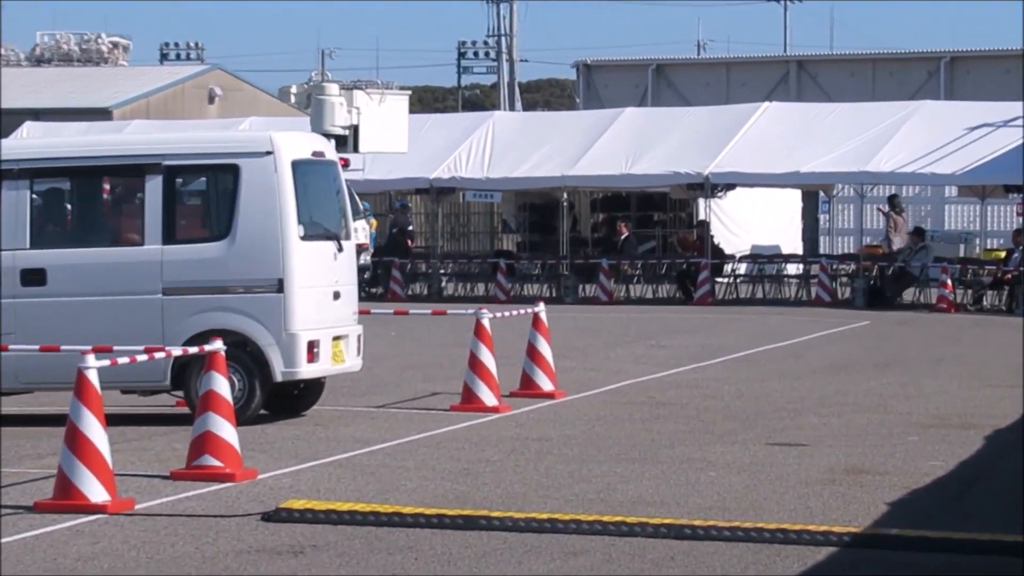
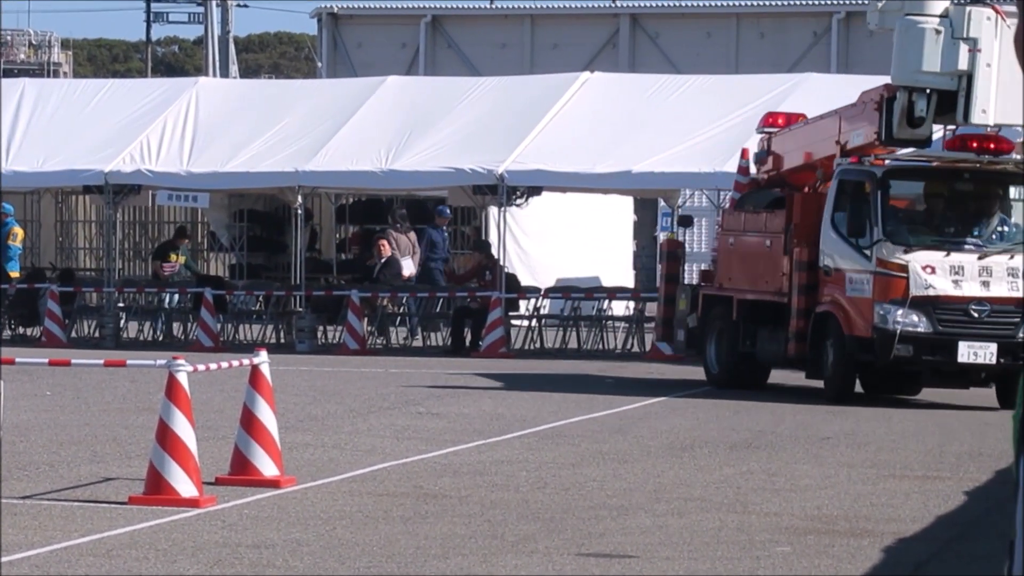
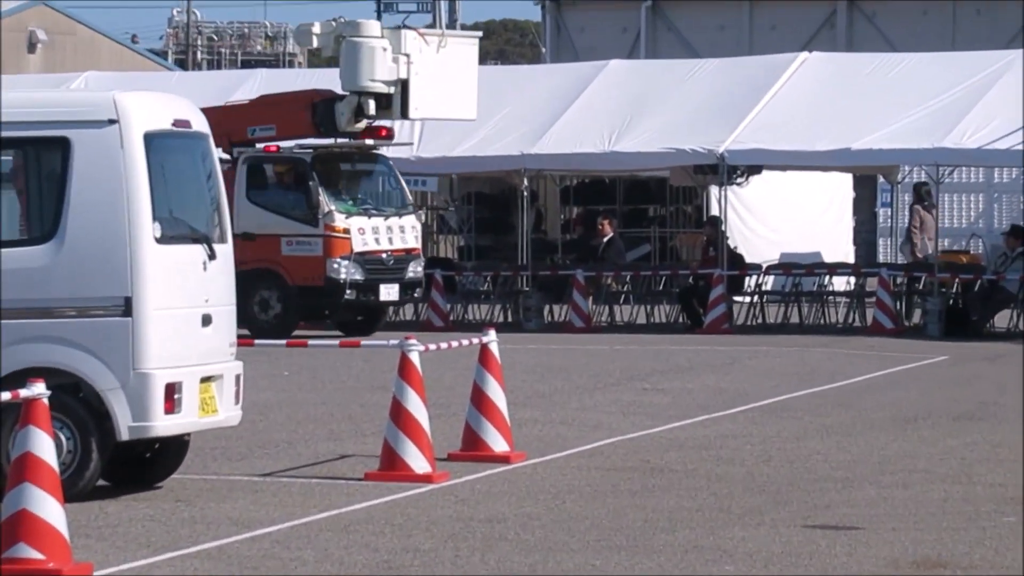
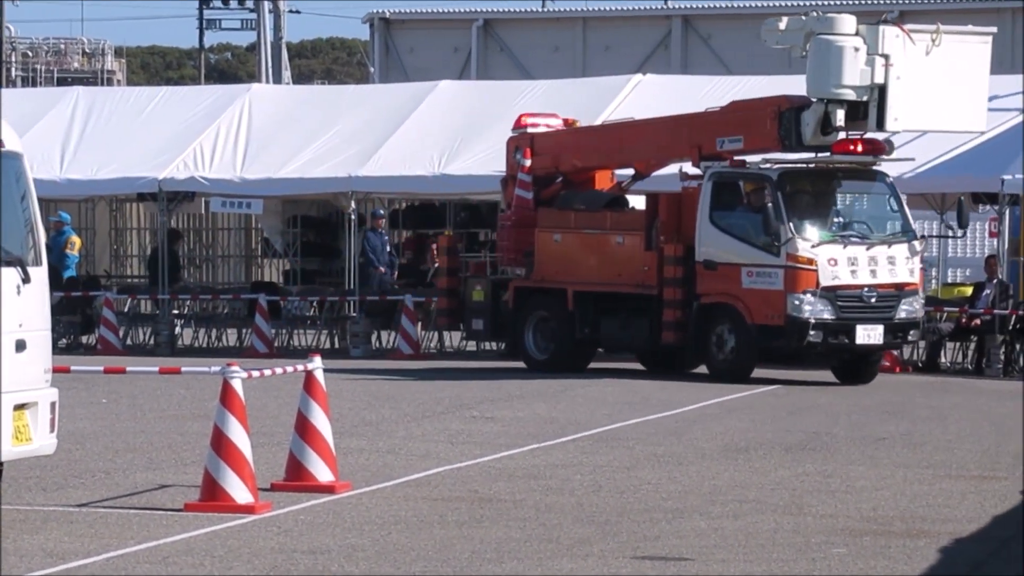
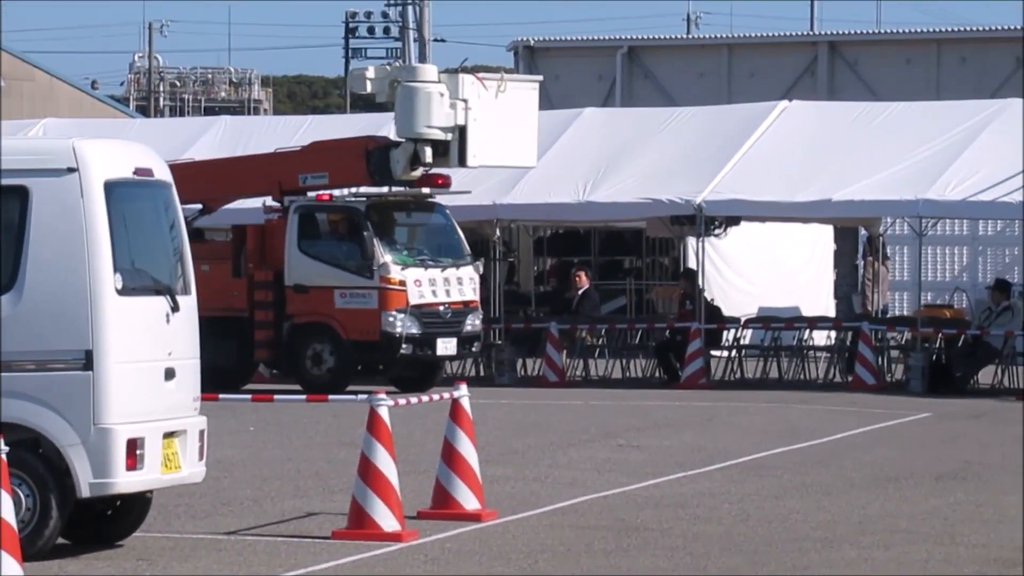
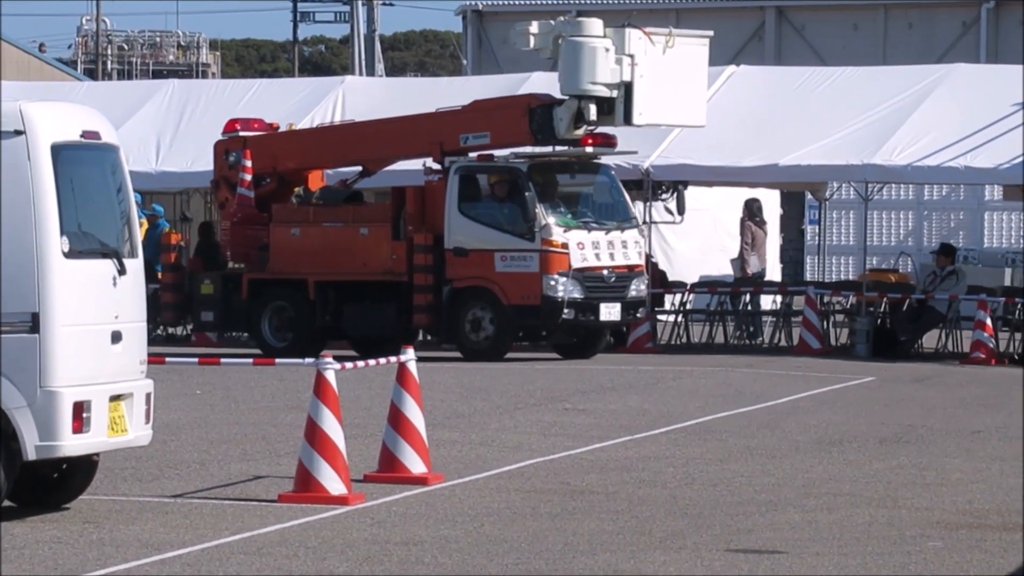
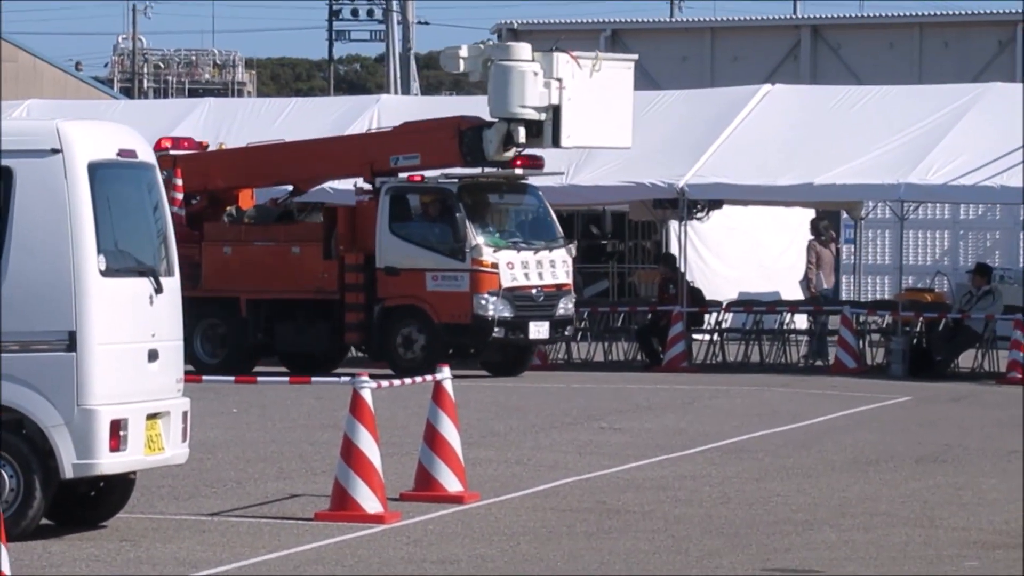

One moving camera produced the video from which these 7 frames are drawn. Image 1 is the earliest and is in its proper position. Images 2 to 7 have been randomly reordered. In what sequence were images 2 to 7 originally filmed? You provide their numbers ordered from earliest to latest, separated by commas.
3, 5, 7, 6, 4, 2
